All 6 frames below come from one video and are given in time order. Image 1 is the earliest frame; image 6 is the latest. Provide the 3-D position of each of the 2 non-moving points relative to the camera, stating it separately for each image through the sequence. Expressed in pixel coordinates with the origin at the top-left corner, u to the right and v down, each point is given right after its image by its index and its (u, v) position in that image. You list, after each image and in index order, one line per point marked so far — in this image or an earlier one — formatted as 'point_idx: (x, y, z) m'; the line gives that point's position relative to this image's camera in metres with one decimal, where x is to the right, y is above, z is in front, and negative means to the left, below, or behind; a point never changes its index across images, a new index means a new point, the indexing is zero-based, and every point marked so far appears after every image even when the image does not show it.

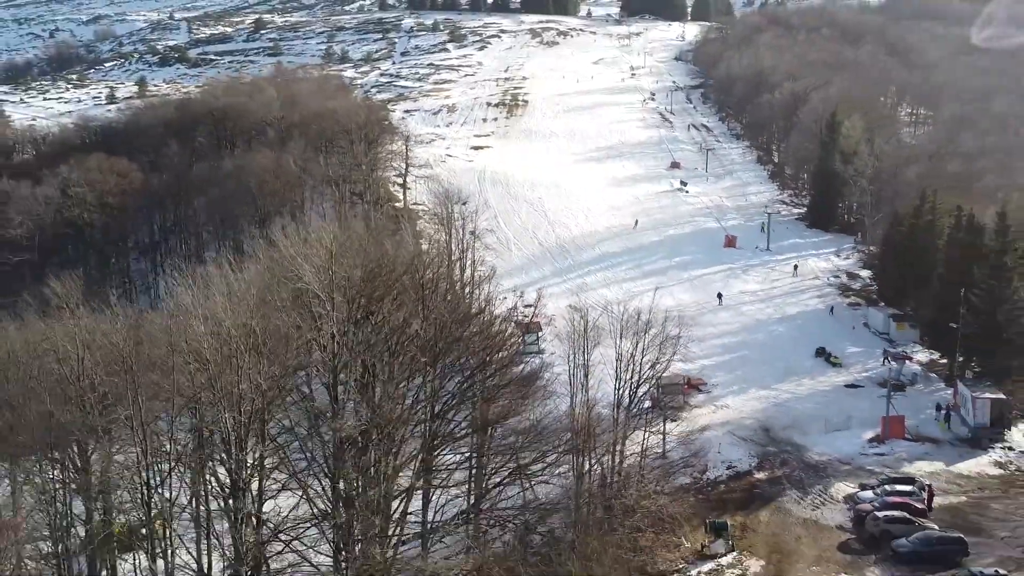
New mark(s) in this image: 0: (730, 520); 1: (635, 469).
0: (+5.8, -6.2, +19.9) m
1: (+3.1, -5.0, +19.2) m
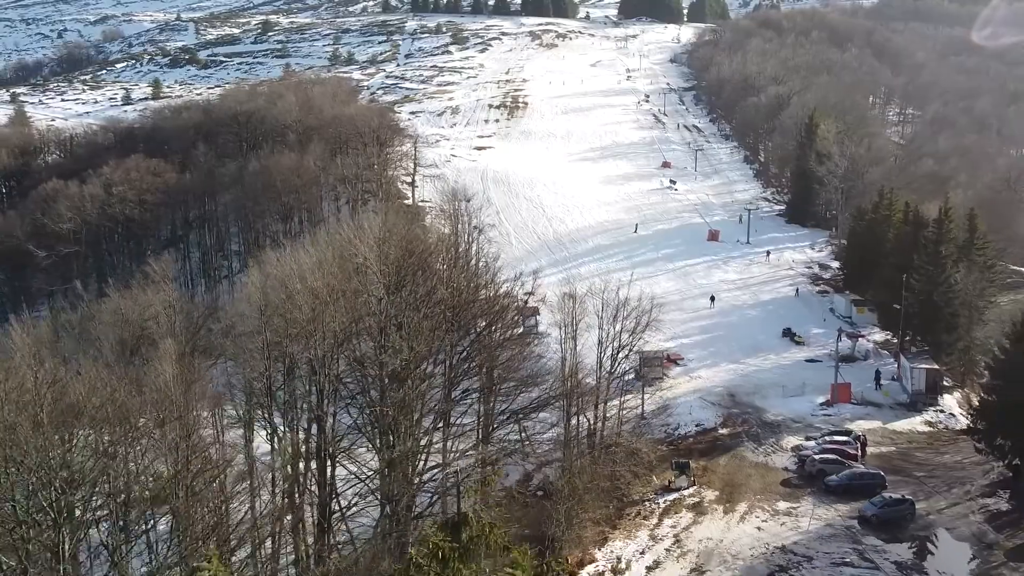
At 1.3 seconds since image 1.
0: (+5.8, -5.6, +23.9) m
1: (+3.1, -4.5, +23.2) m
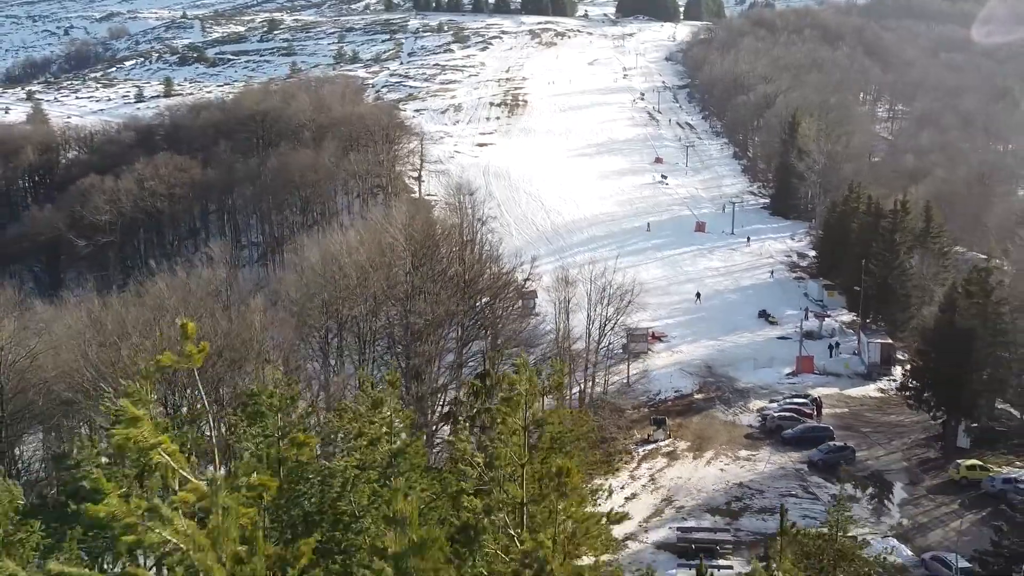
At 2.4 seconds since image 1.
0: (+5.9, -4.9, +27.6) m
1: (+3.1, -3.8, +26.9) m
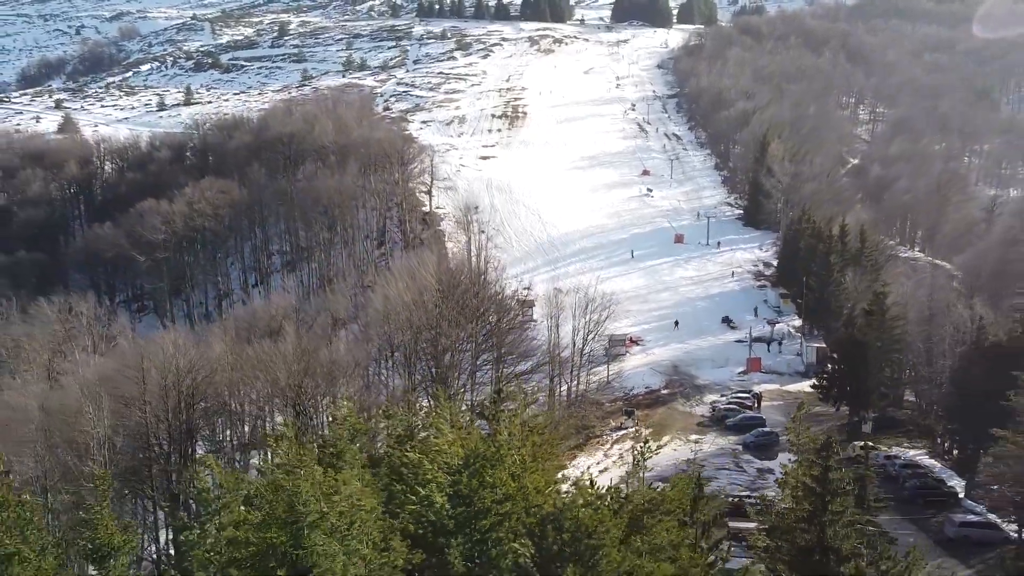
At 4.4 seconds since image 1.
0: (+5.9, -5.8, +34.7) m
1: (+3.2, -4.7, +34.0) m
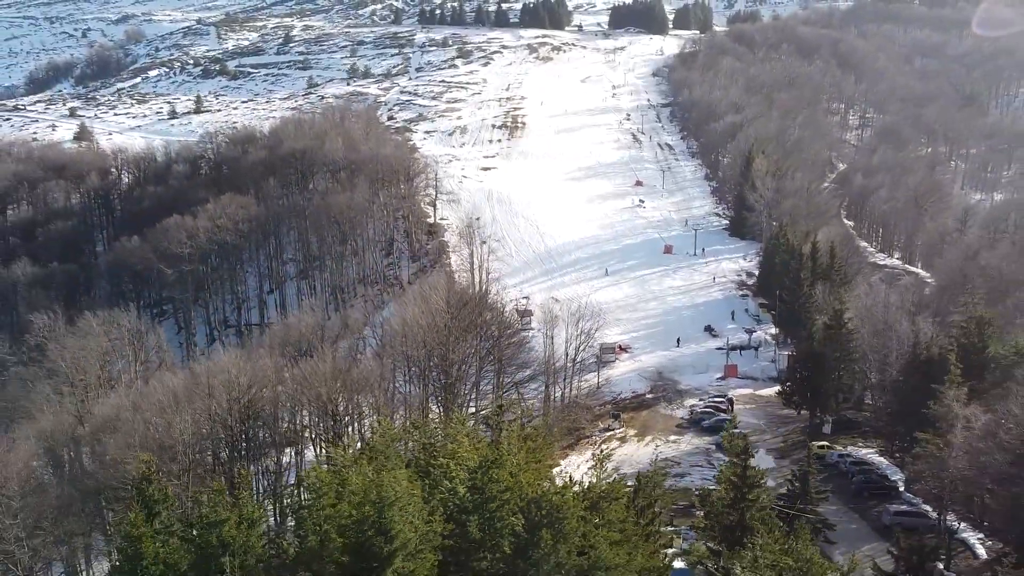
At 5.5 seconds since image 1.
0: (+5.9, -6.6, +38.8) m
1: (+3.2, -5.5, +38.0) m
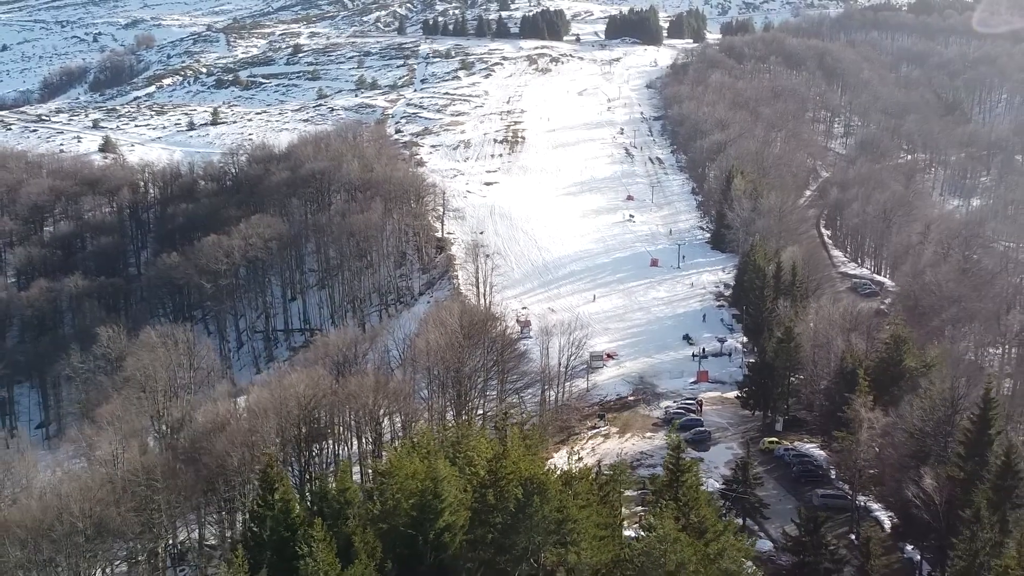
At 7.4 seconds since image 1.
0: (+6.0, -7.7, +45.6) m
1: (+3.2, -6.6, +44.8) m
